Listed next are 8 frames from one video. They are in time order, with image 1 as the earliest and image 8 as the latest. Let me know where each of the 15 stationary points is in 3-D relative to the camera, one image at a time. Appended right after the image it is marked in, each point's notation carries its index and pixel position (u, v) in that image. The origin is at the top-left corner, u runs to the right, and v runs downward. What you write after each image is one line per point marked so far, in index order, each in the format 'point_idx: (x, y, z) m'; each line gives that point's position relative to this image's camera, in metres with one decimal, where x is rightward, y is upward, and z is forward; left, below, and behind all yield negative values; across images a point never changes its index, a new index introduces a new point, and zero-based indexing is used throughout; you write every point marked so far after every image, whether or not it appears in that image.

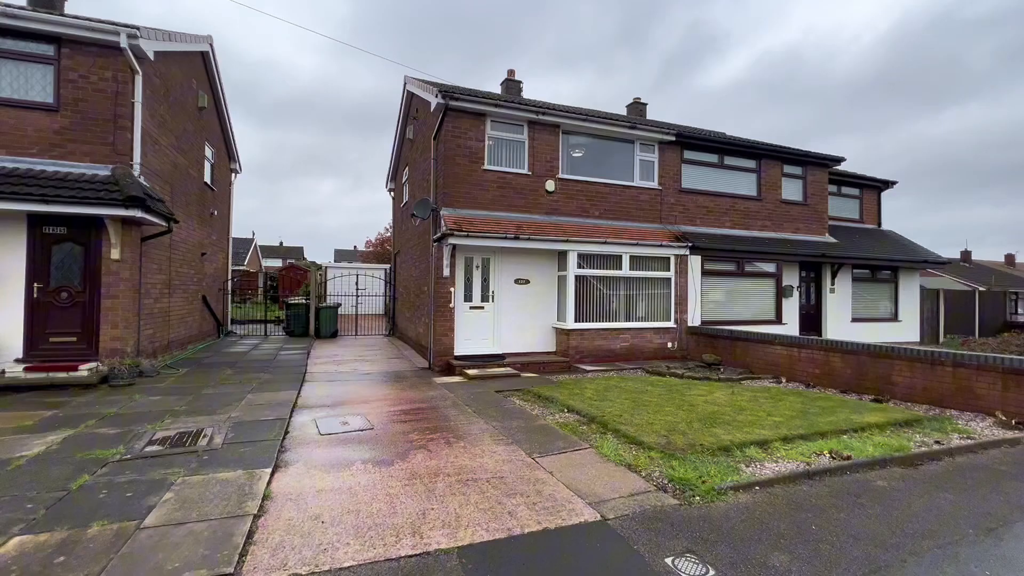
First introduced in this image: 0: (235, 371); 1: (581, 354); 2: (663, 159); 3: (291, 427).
0: (-4.9, -1.5, +8.9) m
1: (+1.3, -1.3, +9.9) m
2: (+3.5, +3.0, +11.6) m
3: (-2.4, -1.5, +5.3) m
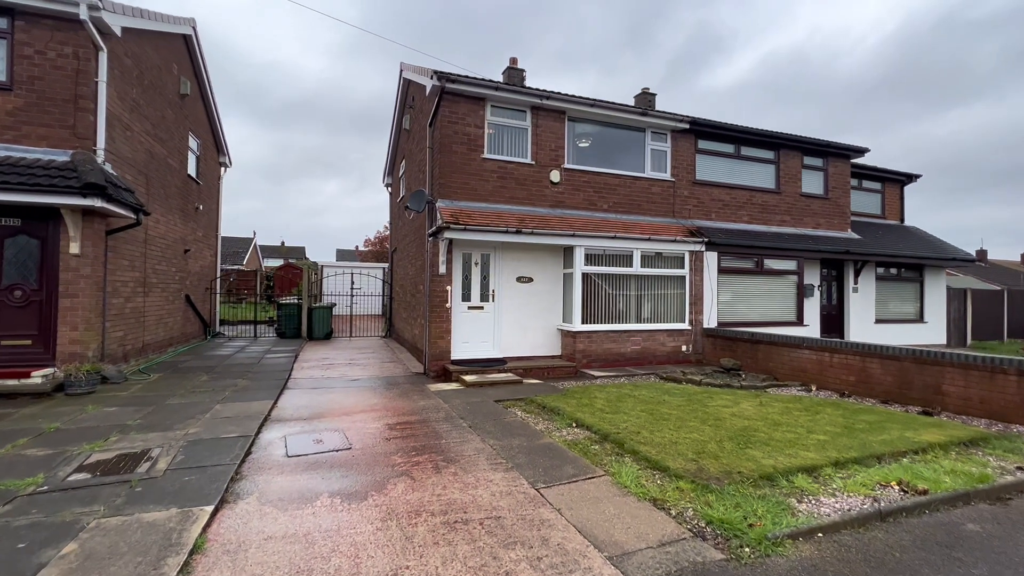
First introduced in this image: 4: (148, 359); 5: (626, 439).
0: (-4.9, -1.4, +8.2) m
1: (+1.4, -1.3, +9.2) m
2: (+3.5, +3.0, +10.8) m
3: (-2.4, -1.5, +4.6) m
4: (-6.7, -1.3, +9.3) m
5: (+1.1, -1.4, +4.7) m
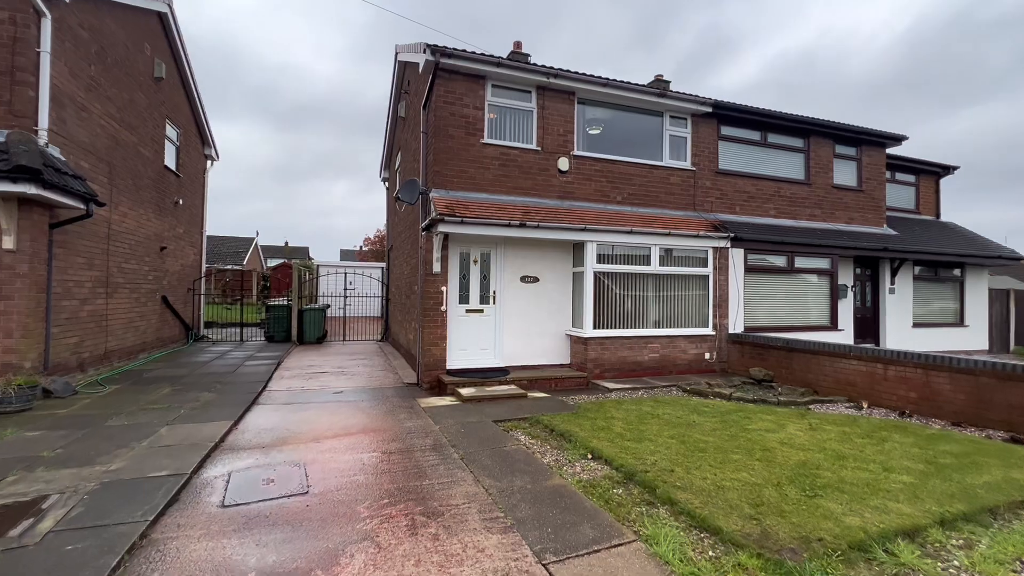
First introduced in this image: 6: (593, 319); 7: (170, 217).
0: (-4.9, -1.4, +7.2) m
1: (+1.4, -1.3, +8.1) m
2: (+3.6, +3.0, +9.8) m
3: (-2.4, -1.5, +3.6) m
4: (-6.7, -1.3, +8.4) m
5: (+1.1, -1.4, +3.7) m
6: (+1.3, -0.5, +8.2) m
7: (-7.7, +1.6, +11.3) m
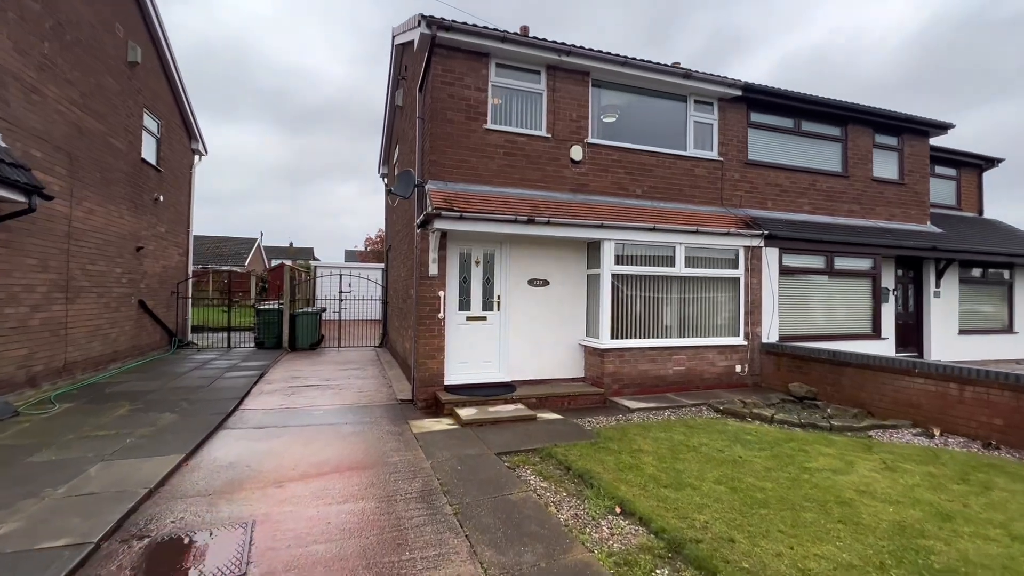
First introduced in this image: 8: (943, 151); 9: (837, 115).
0: (-4.8, -1.5, +6.4) m
1: (+1.5, -1.4, +7.2) m
2: (+3.7, +2.9, +8.8) m
3: (-2.3, -1.5, +2.7) m
4: (-6.6, -1.4, +7.5) m
5: (+1.1, -1.5, +2.7) m
6: (+1.4, -0.6, +7.2) m
7: (-7.6, +1.5, +10.5) m
8: (+10.1, +3.2, +11.7) m
9: (+6.2, +3.3, +9.5) m
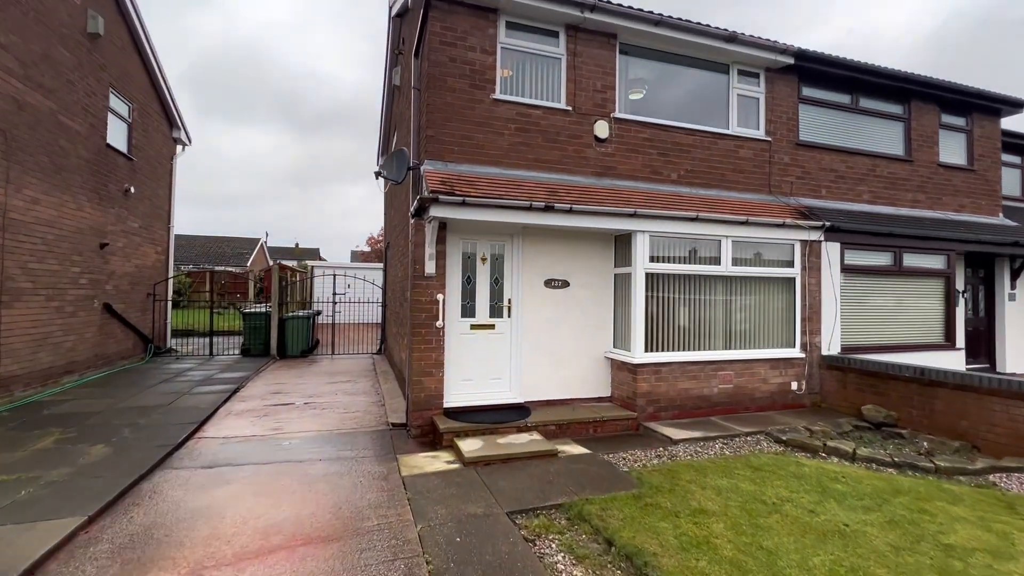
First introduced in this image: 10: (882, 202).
0: (-4.6, -1.5, +5.2) m
1: (+1.7, -1.4, +5.9) m
2: (+3.9, +2.9, +7.5) m
3: (-2.2, -1.5, +1.5) m
4: (-6.4, -1.4, +6.4) m
5: (+1.2, -1.5, +1.5) m
6: (+1.6, -0.6, +6.0) m
7: (-7.4, +1.5, +9.4) m
8: (+10.4, +3.2, +10.4) m
9: (+6.4, +3.3, +8.2) m
10: (+6.0, +1.4, +8.2) m
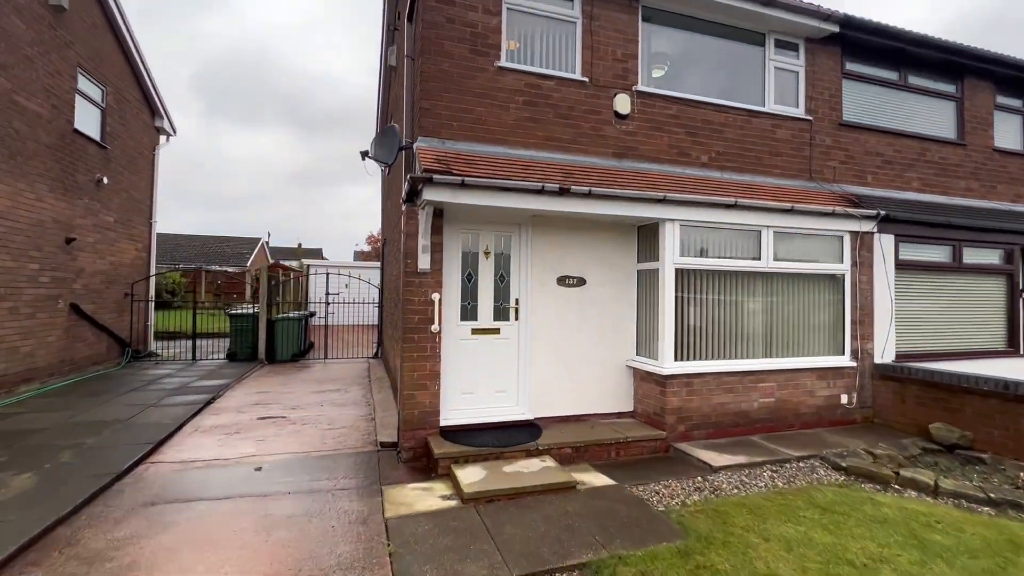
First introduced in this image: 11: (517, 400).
0: (-4.5, -1.5, +4.4) m
1: (+1.8, -1.4, +5.1) m
2: (+4.0, +2.9, +6.6) m
3: (-2.2, -1.5, +0.7) m
4: (-6.3, -1.4, +5.6) m
5: (+1.2, -1.5, +0.6) m
6: (+1.7, -0.6, +5.2) m
7: (-7.2, +1.5, +8.6) m
8: (+10.5, +3.2, +9.5) m
9: (+6.4, +3.3, +7.3) m
10: (+6.1, +1.4, +7.3) m
11: (+0.1, -1.2, +5.2) m
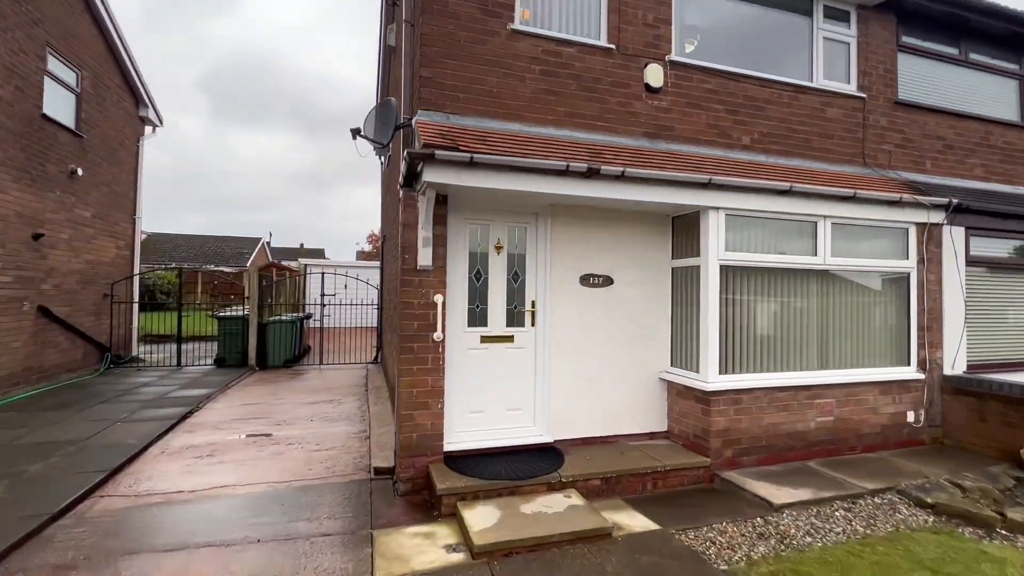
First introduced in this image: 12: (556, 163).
0: (-4.4, -1.5, +3.7) m
1: (+1.9, -1.4, +4.3) m
2: (+4.1, +2.9, +5.9) m
3: (-2.1, -1.5, 0.0) m
4: (-6.2, -1.4, +4.9) m
5: (+1.4, -1.5, -0.1) m
6: (+1.8, -0.6, +4.4) m
7: (-7.1, +1.5, +7.9) m
8: (+10.6, +3.2, +8.7) m
9: (+6.6, +3.3, +6.5) m
10: (+6.3, +1.4, +6.5) m
11: (+0.2, -1.2, +4.4) m
12: (+0.3, +1.0, +3.8) m
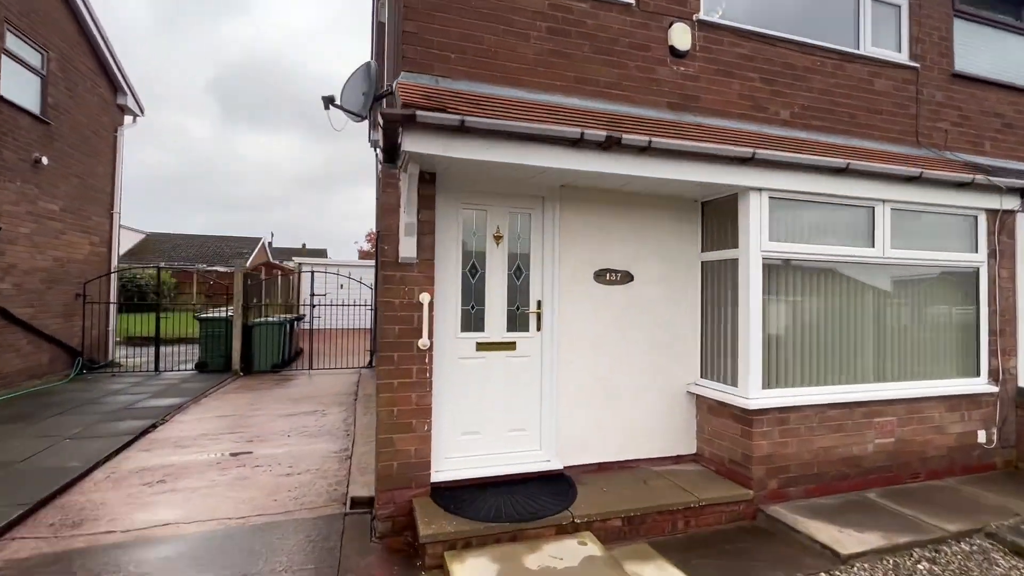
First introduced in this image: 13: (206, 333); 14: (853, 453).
0: (-4.4, -1.5, +3.0) m
1: (+1.9, -1.3, +3.6) m
2: (+4.2, +2.9, +5.1) m
3: (-2.1, -1.5, -0.7) m
4: (-6.2, -1.4, +4.2) m
5: (+1.3, -1.4, -0.8) m
6: (+1.8, -0.6, +3.7) m
7: (-7.1, +1.5, +7.2) m
8: (+10.7, +3.2, +7.9) m
9: (+6.6, +3.3, +5.8) m
10: (+6.3, +1.4, +5.8) m
11: (+0.2, -1.1, +3.7) m
12: (+0.3, +1.0, +3.1) m
13: (-5.7, -0.9, +9.4) m
14: (+2.6, -1.3, +3.8) m
